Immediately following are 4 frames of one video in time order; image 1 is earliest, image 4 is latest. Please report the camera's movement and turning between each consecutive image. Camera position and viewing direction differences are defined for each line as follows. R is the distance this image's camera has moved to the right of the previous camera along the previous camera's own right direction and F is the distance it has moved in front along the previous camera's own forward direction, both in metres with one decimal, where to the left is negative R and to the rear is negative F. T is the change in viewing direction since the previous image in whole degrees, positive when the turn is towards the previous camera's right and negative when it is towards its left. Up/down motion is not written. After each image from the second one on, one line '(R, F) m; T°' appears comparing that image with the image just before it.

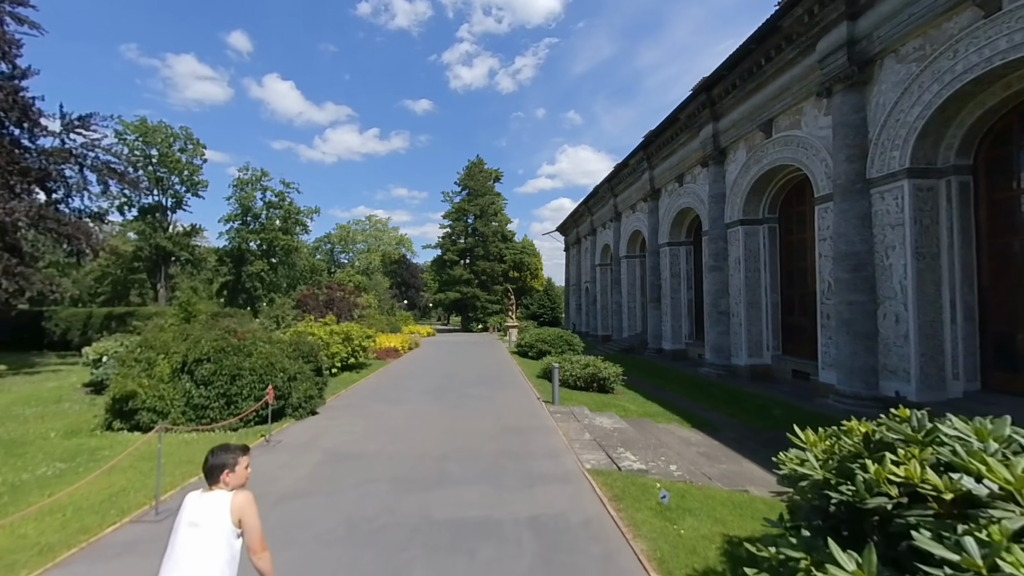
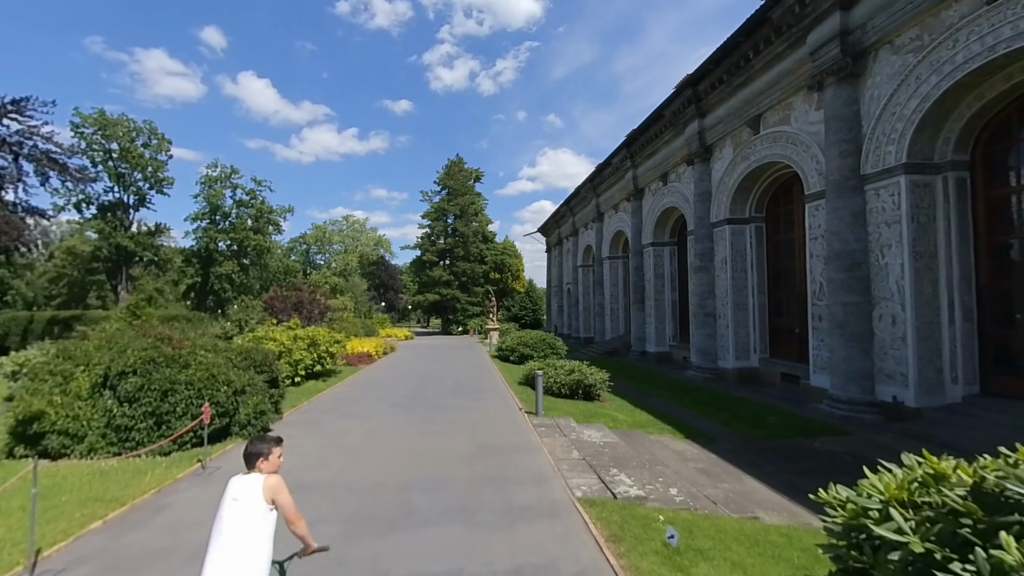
(0.0, +0.8) m; +3°
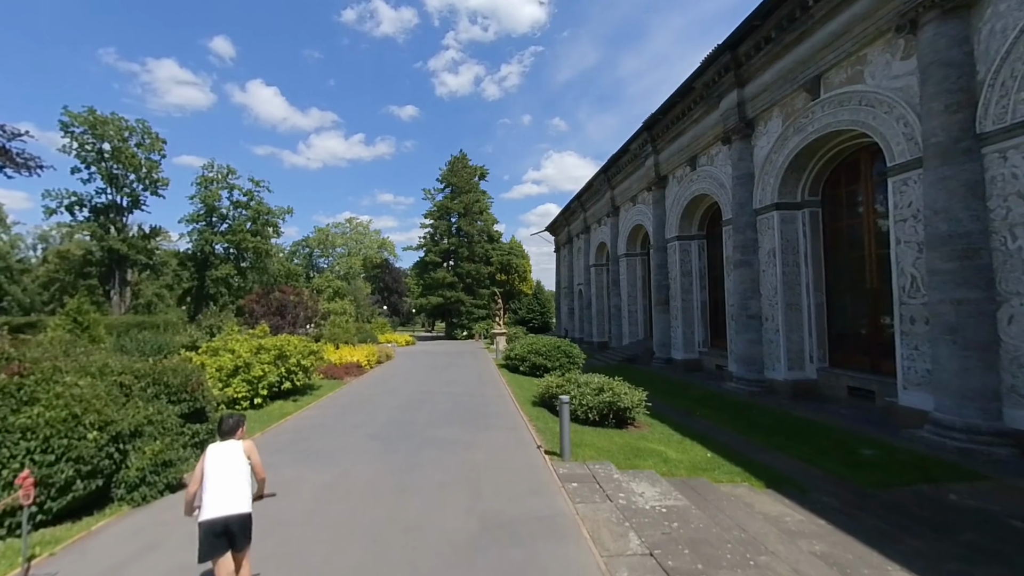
(-0.1, +2.3) m; -1°
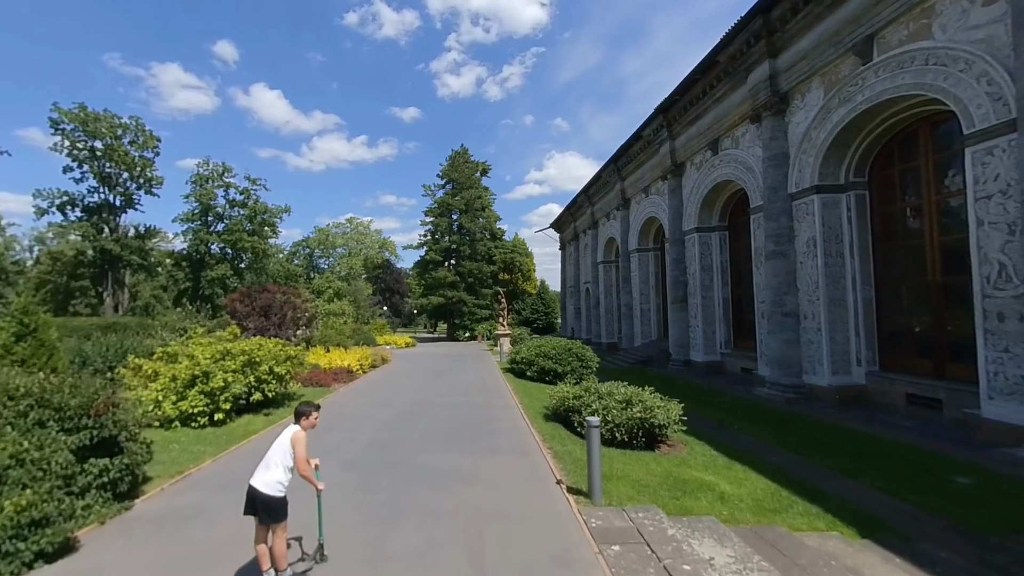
(-0.1, +1.5) m; 0°
